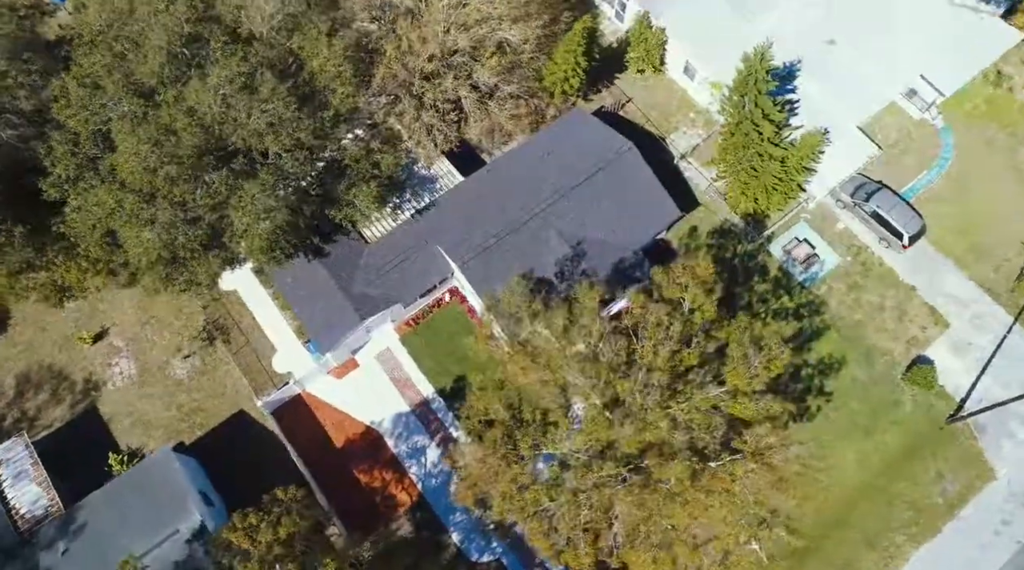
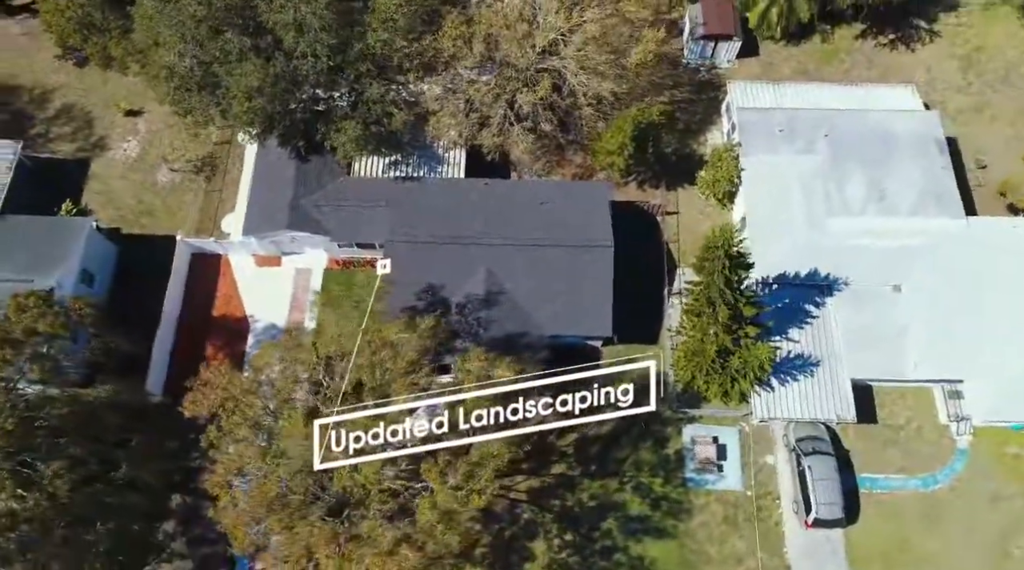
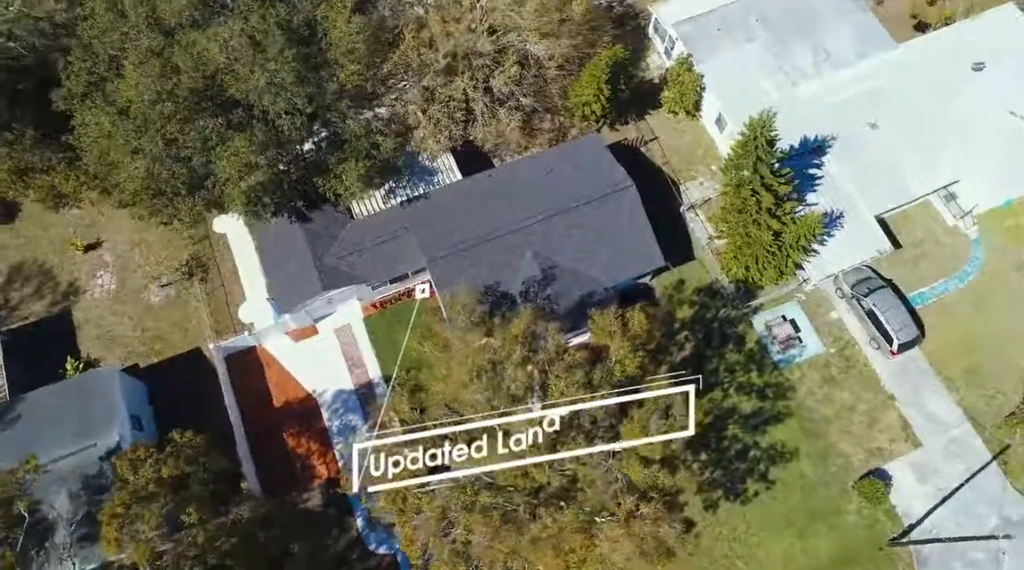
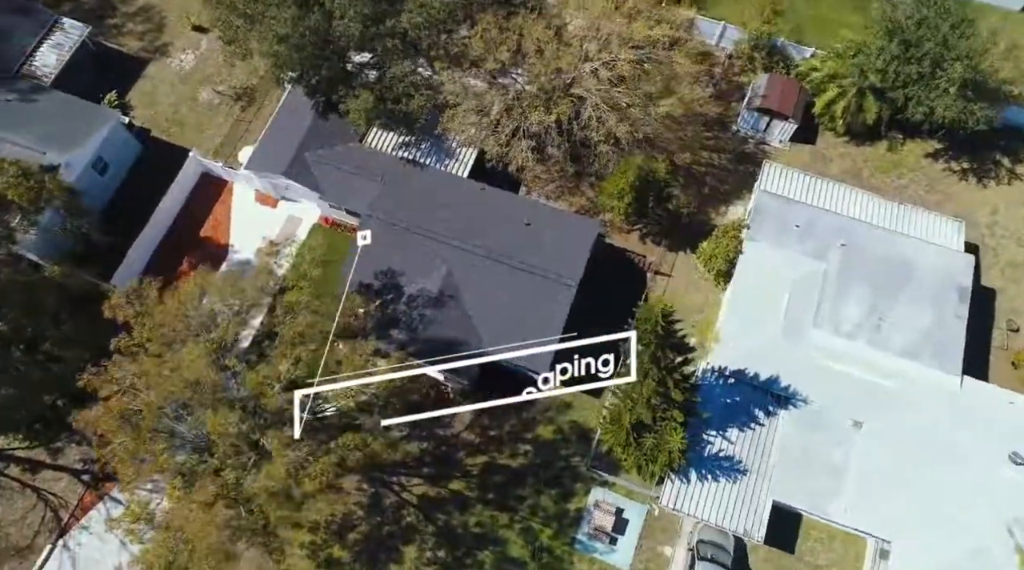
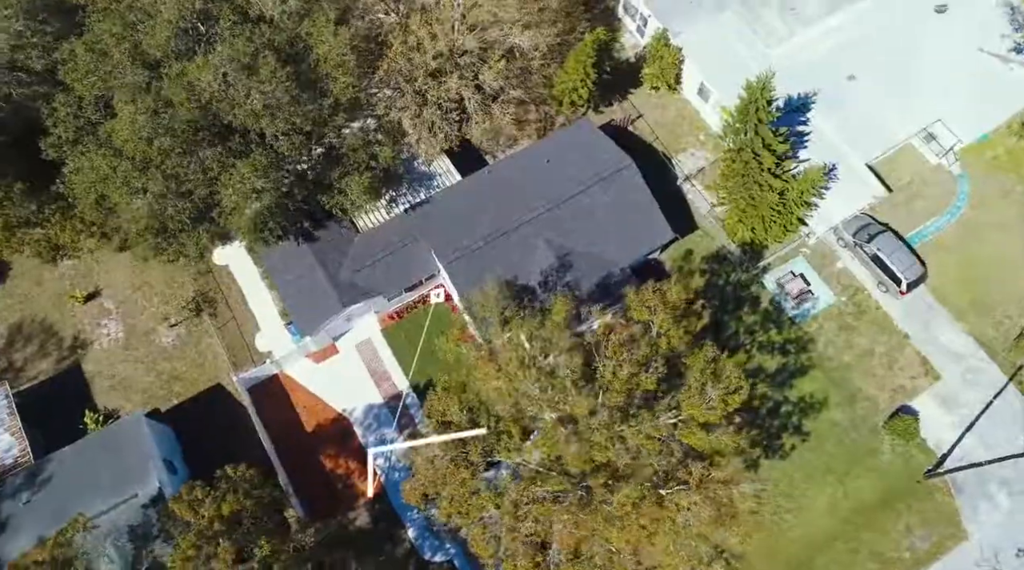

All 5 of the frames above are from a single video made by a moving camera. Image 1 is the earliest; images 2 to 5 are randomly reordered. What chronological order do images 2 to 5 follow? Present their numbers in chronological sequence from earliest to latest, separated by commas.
5, 3, 2, 4
